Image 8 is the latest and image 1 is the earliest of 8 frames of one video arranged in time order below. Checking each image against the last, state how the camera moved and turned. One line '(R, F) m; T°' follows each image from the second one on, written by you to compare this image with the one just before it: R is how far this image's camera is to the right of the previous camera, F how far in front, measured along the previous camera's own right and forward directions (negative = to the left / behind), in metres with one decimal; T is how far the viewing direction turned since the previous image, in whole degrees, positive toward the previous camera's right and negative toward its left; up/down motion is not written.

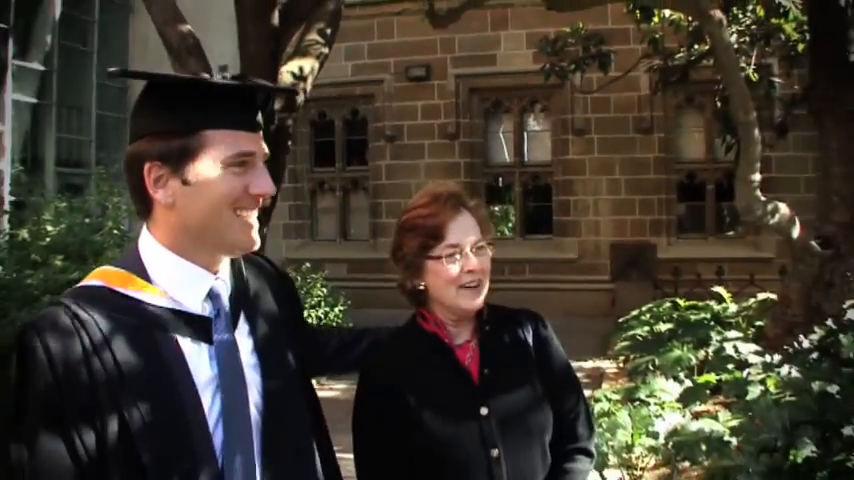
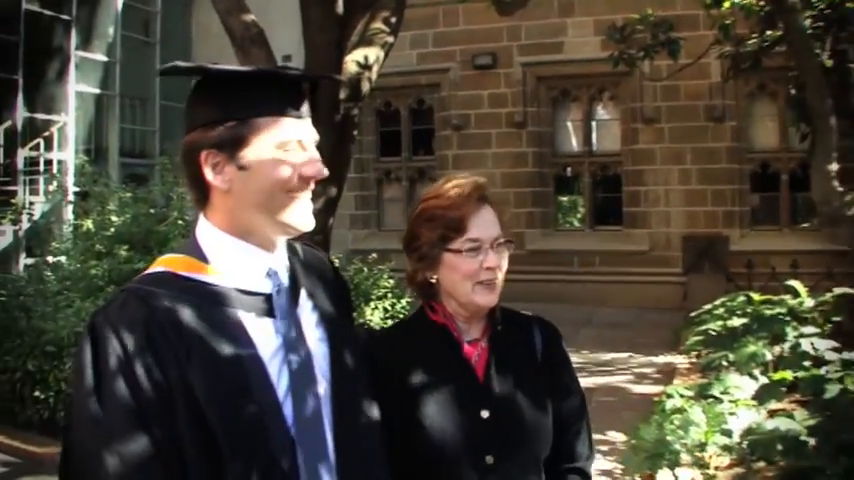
(+0.3, +0.1) m; -5°
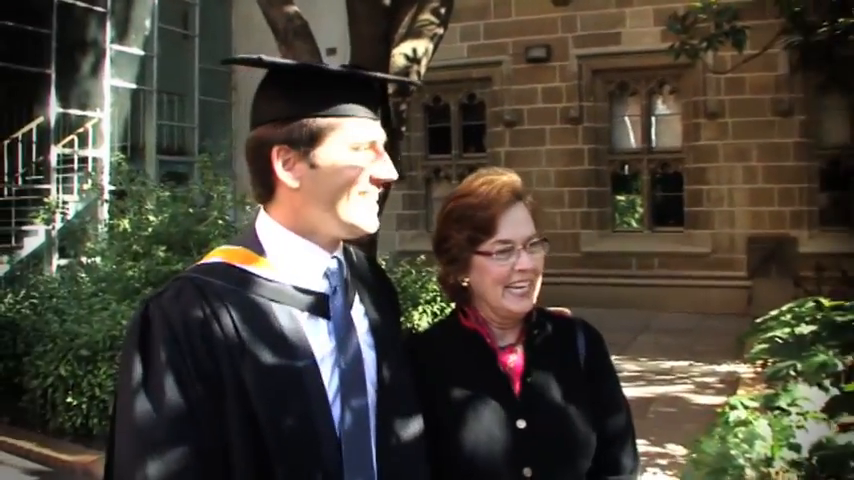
(+0.1, +0.3) m; -3°
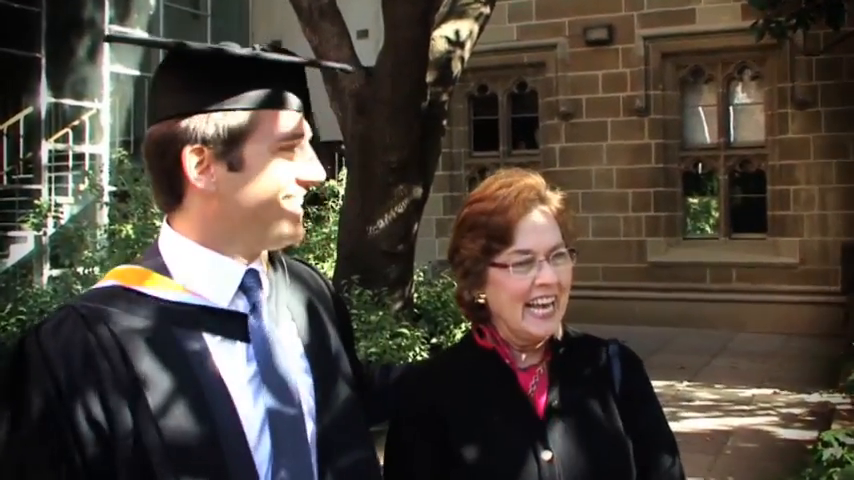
(+0.1, +0.9) m; -3°
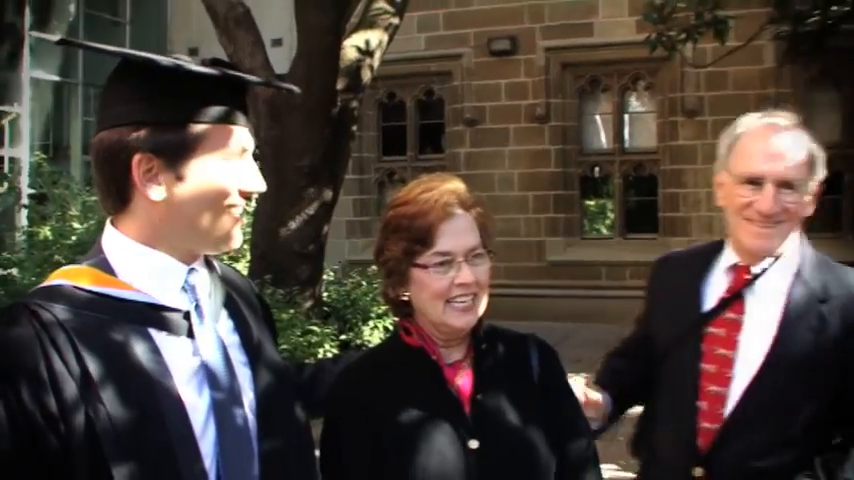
(-0.3, -0.3) m; +6°
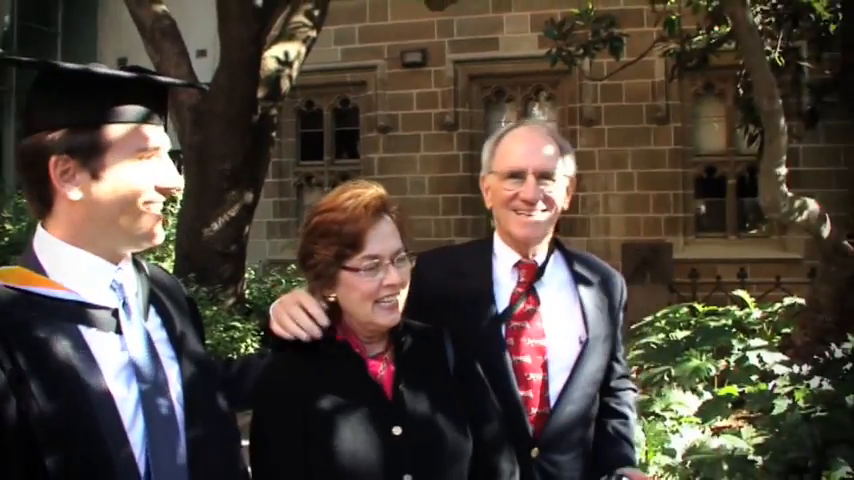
(-0.1, -0.4) m; +5°
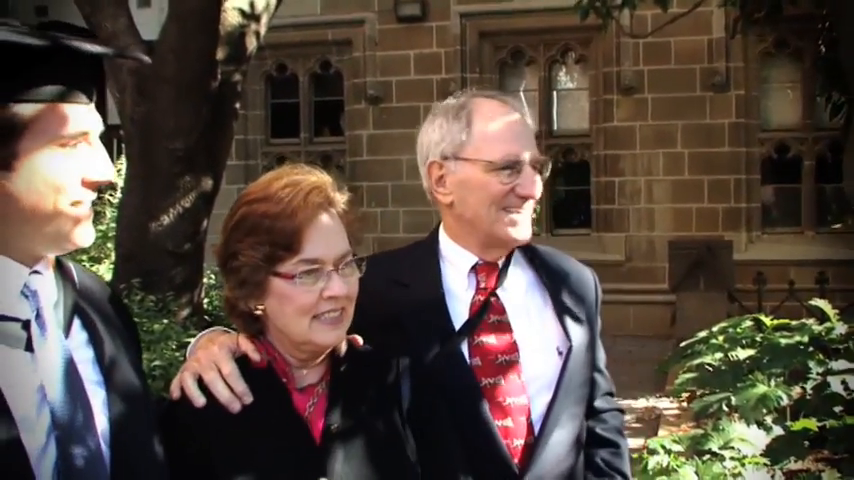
(0.0, +1.3) m; 0°
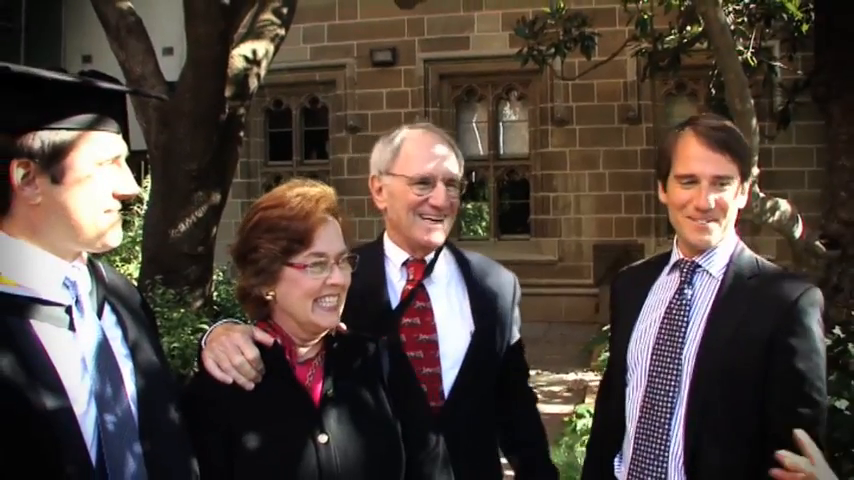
(0.0, -1.2) m; +1°
